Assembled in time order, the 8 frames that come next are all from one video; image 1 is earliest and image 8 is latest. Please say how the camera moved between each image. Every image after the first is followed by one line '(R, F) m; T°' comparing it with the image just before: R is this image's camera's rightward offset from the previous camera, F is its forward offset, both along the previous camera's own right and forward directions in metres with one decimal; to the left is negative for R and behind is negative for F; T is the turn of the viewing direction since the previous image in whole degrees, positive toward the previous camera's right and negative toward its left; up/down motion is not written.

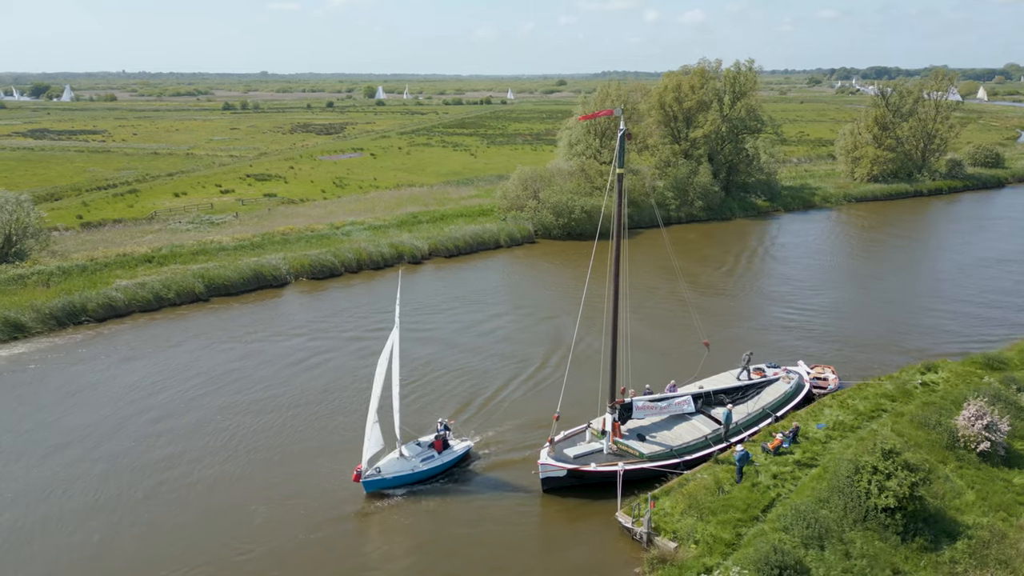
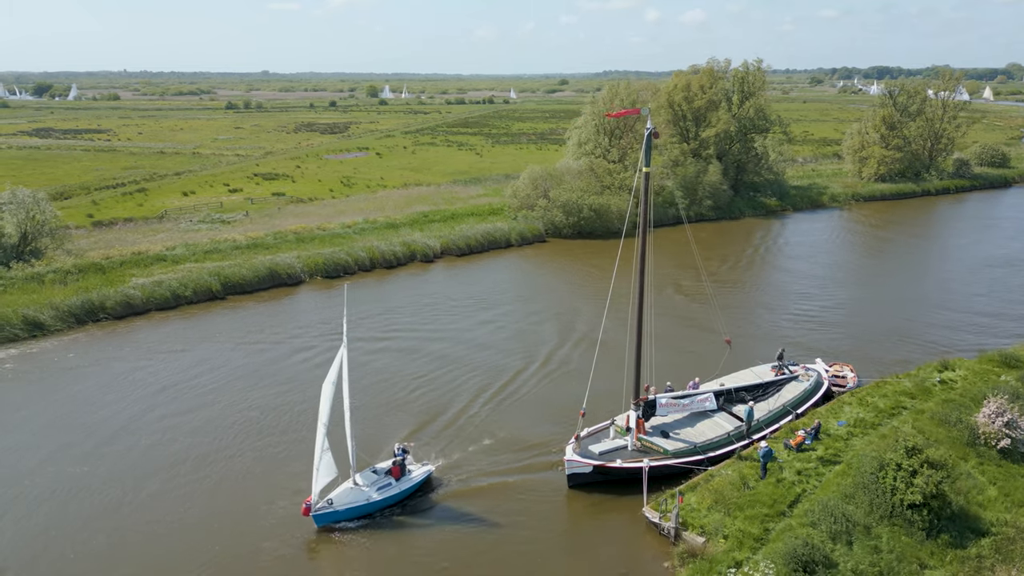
(-0.8, -0.2) m; 0°
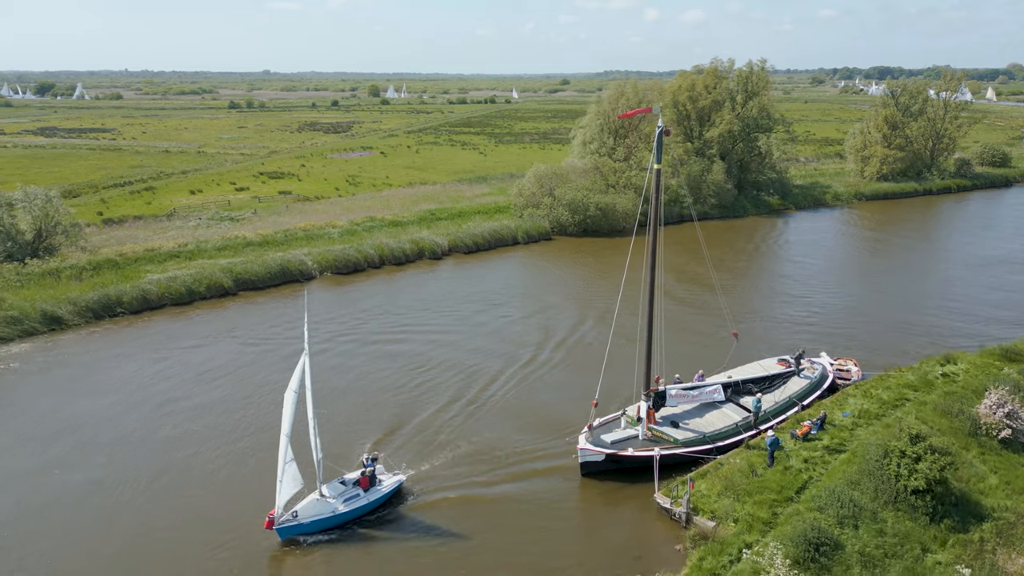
(-0.5, -0.6) m; 0°
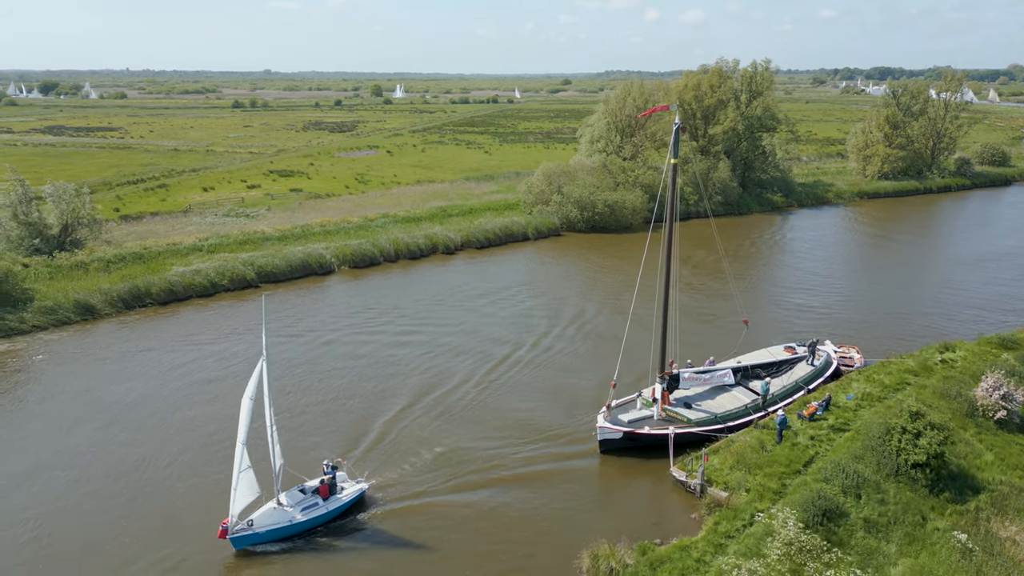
(-0.8, -1.4) m; 0°
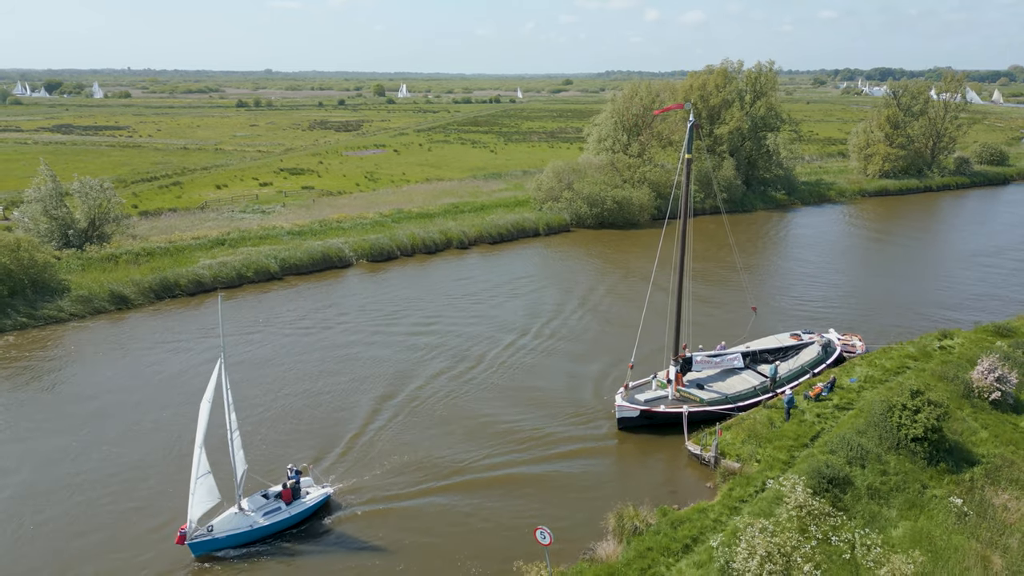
(-0.9, -1.6) m; 0°
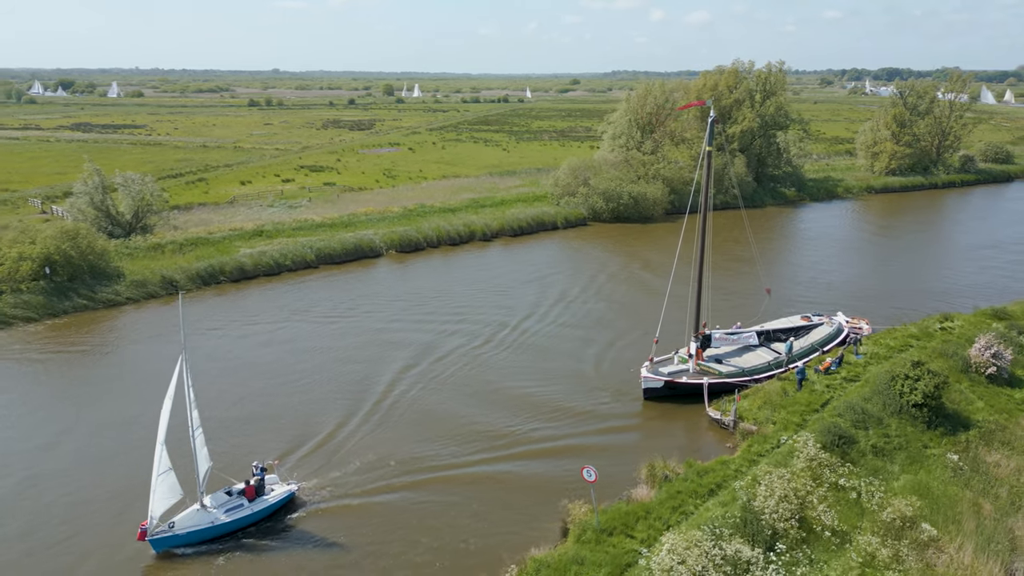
(-1.3, -2.4) m; 0°
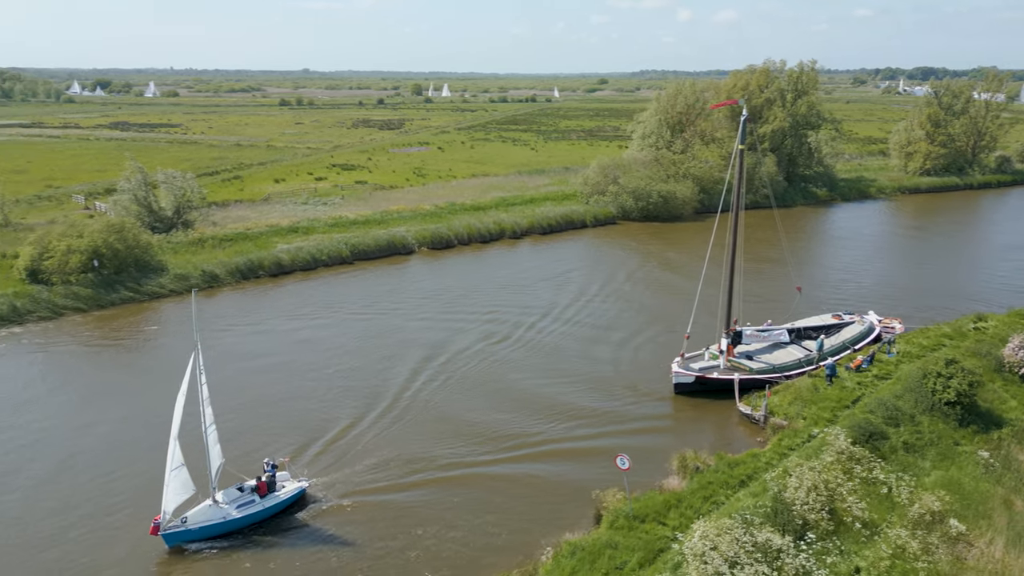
(-0.4, -0.7) m; -2°
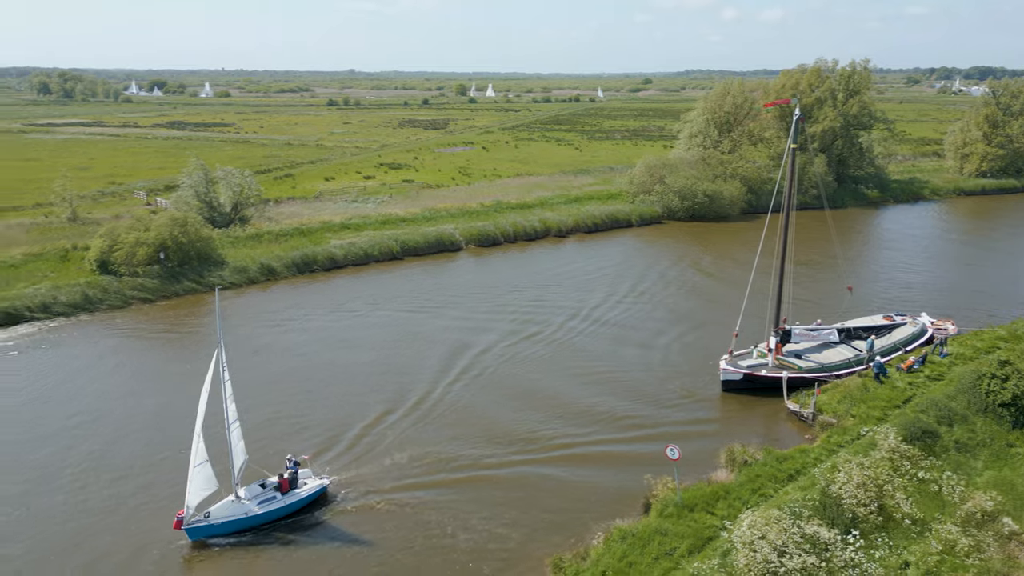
(-0.5, -0.8) m; -3°
